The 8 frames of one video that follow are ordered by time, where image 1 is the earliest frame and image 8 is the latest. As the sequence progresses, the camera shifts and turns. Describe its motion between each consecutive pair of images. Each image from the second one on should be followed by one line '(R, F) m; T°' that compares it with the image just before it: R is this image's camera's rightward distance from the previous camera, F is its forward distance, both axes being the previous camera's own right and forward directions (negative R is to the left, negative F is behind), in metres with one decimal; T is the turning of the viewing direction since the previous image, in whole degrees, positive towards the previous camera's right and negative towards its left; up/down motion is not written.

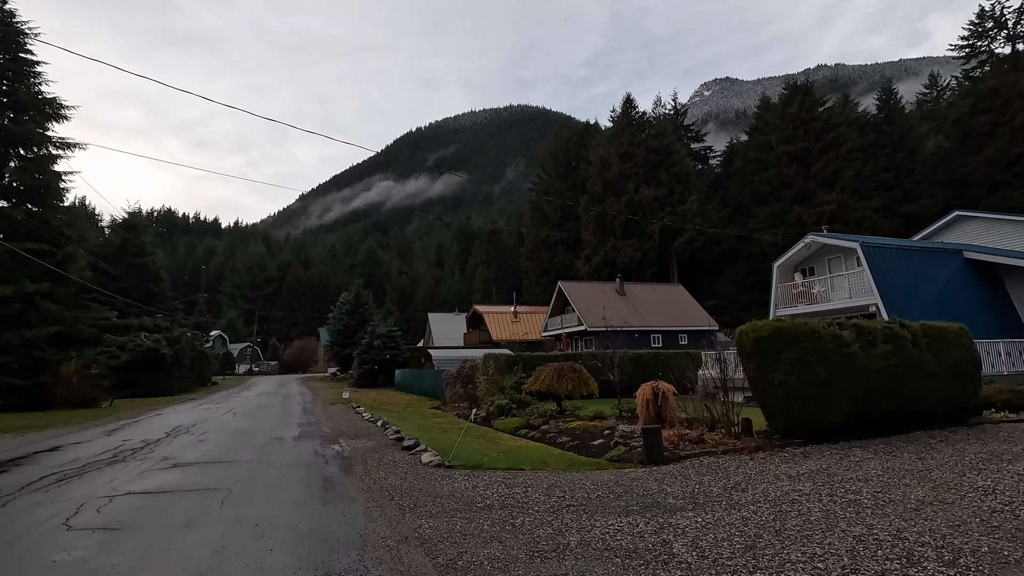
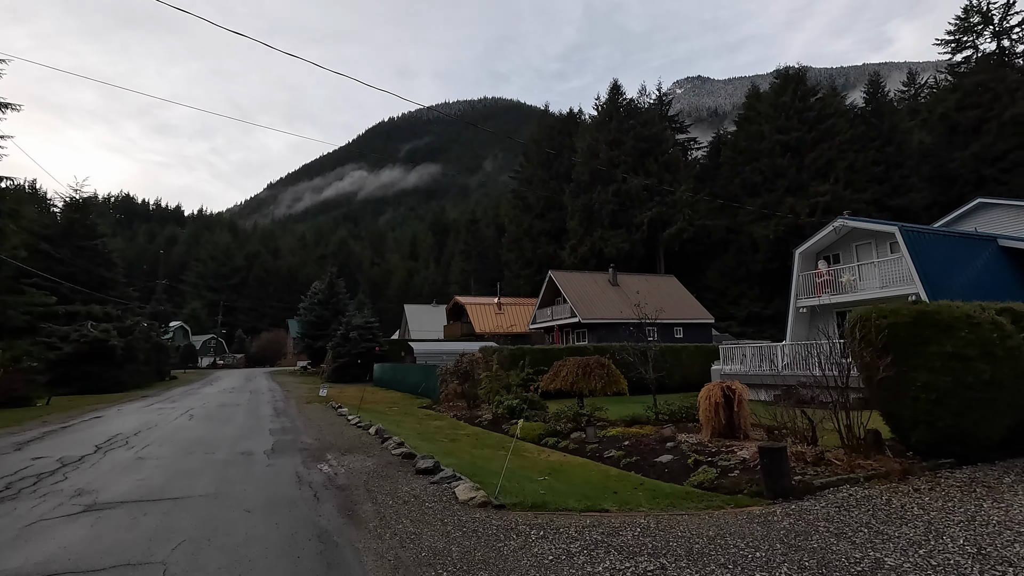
(-1.0, +2.2) m; +3°
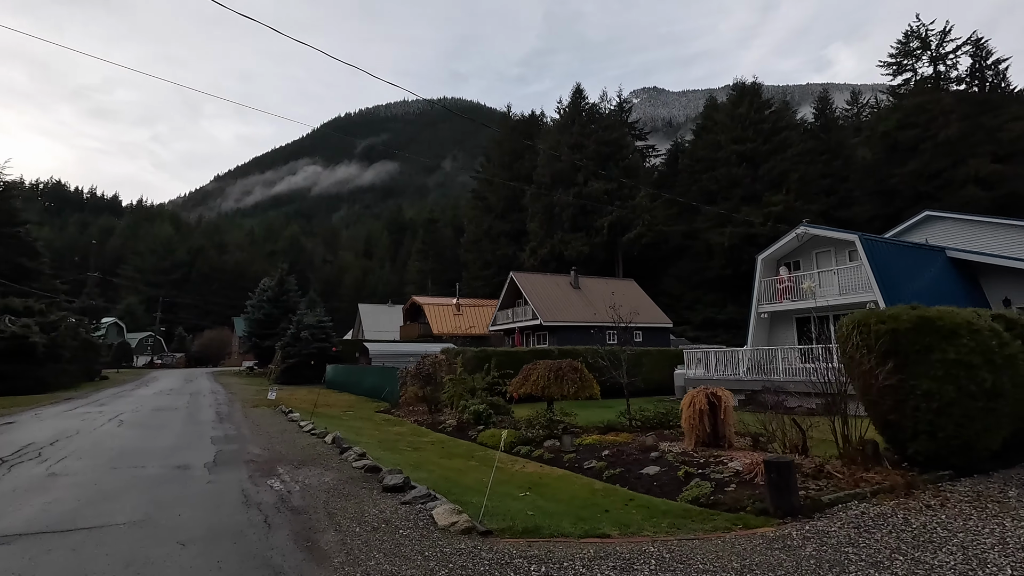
(-0.3, +0.6) m; +5°
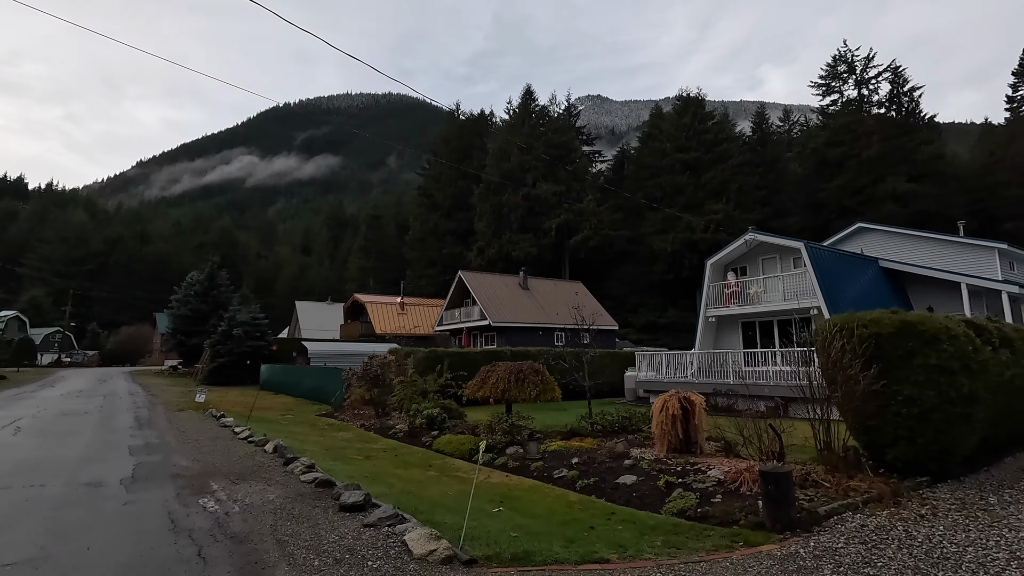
(-0.4, +0.6) m; +6°
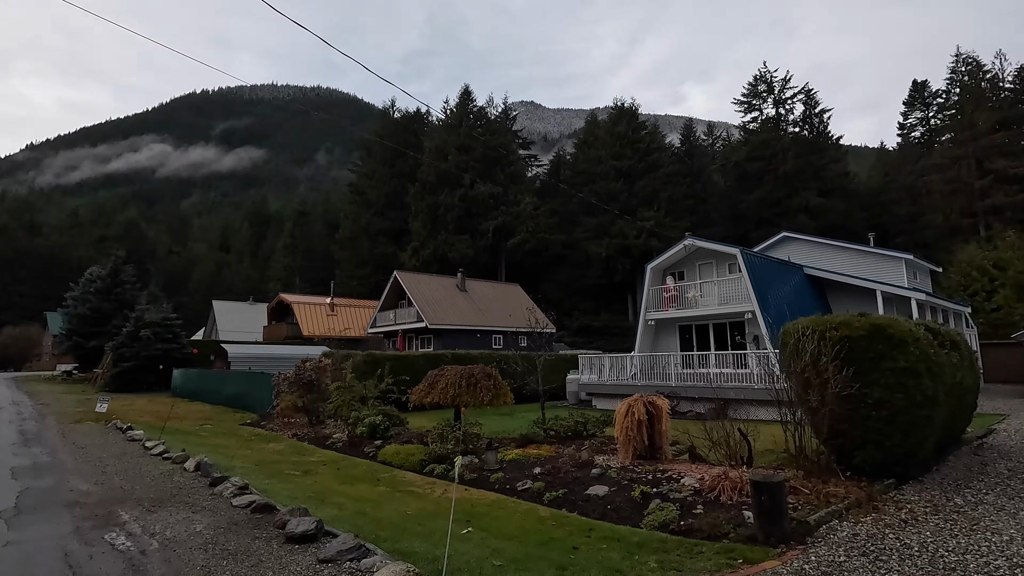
(-0.4, +0.5) m; +7°
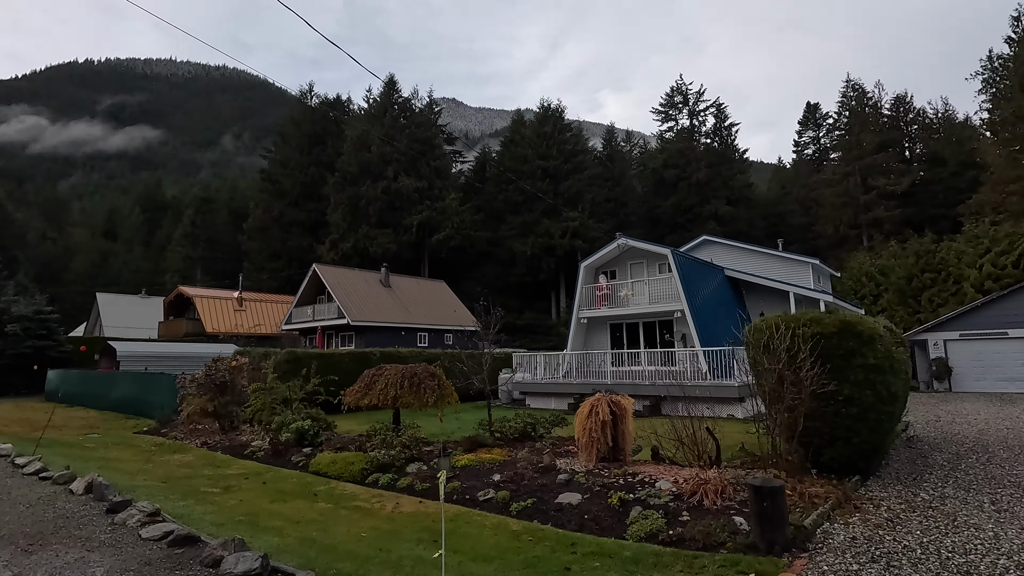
(-0.5, +0.6) m; +9°
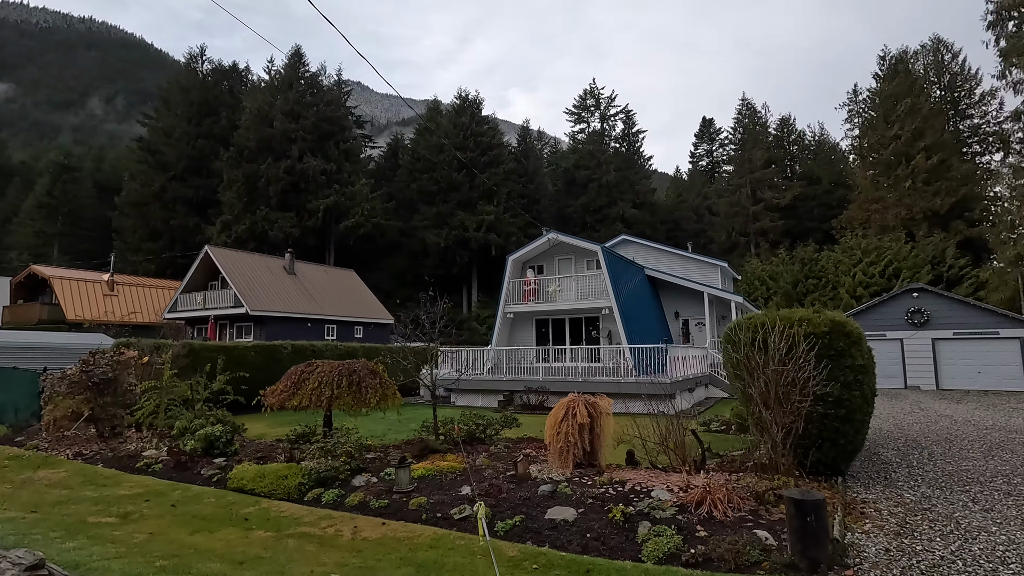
(-0.8, +0.8) m; +10°
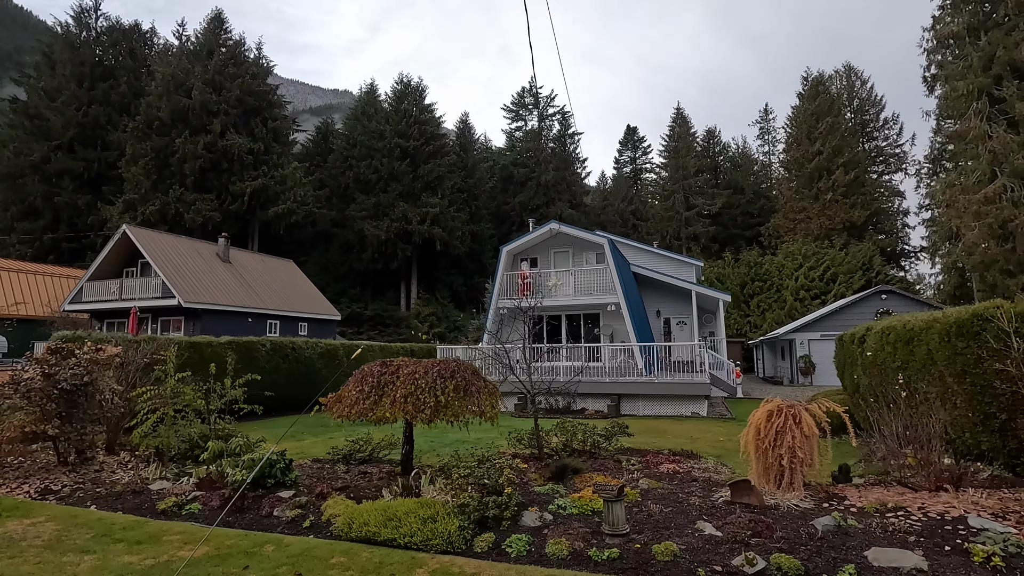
(-2.9, +1.8) m; +10°
